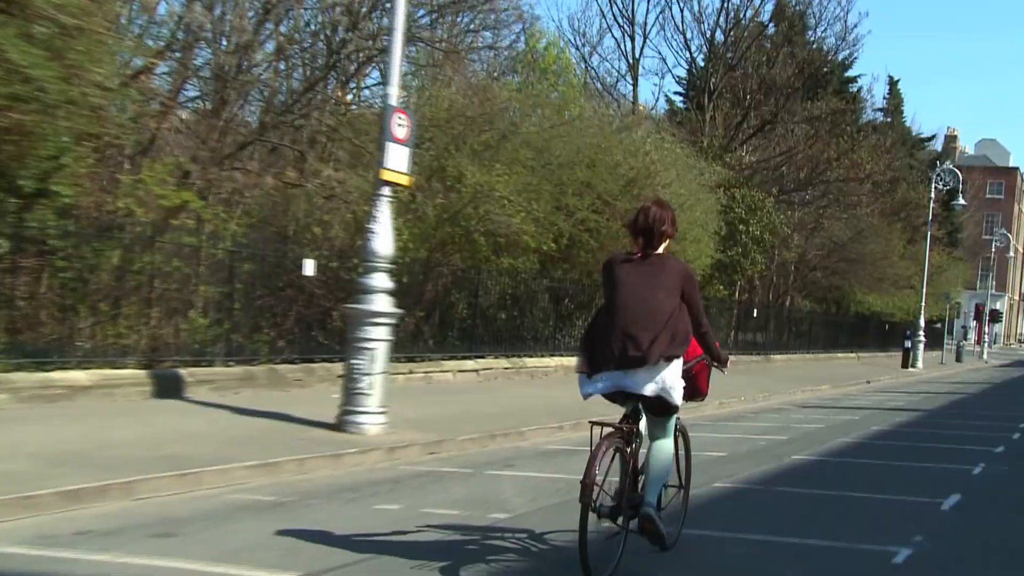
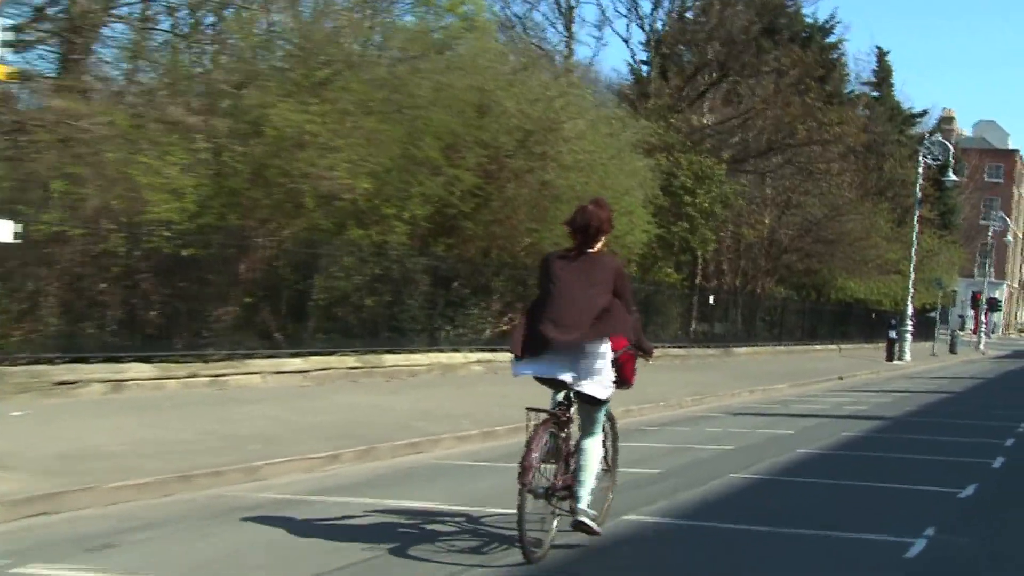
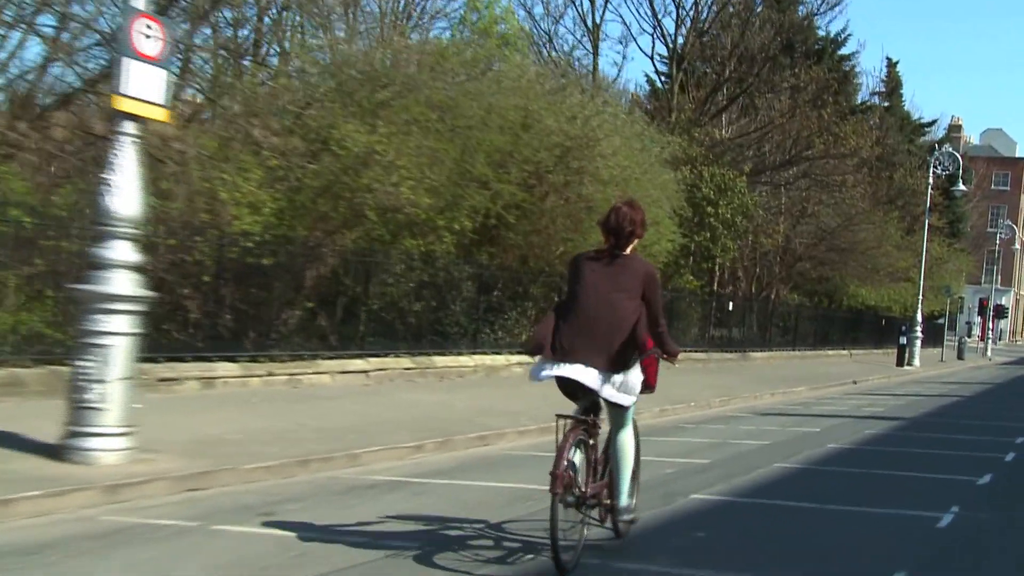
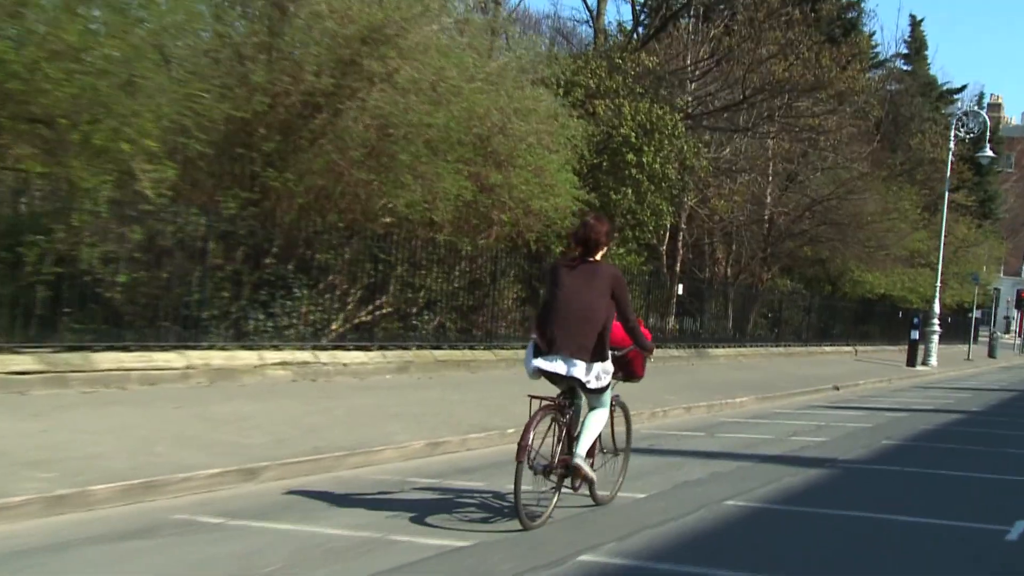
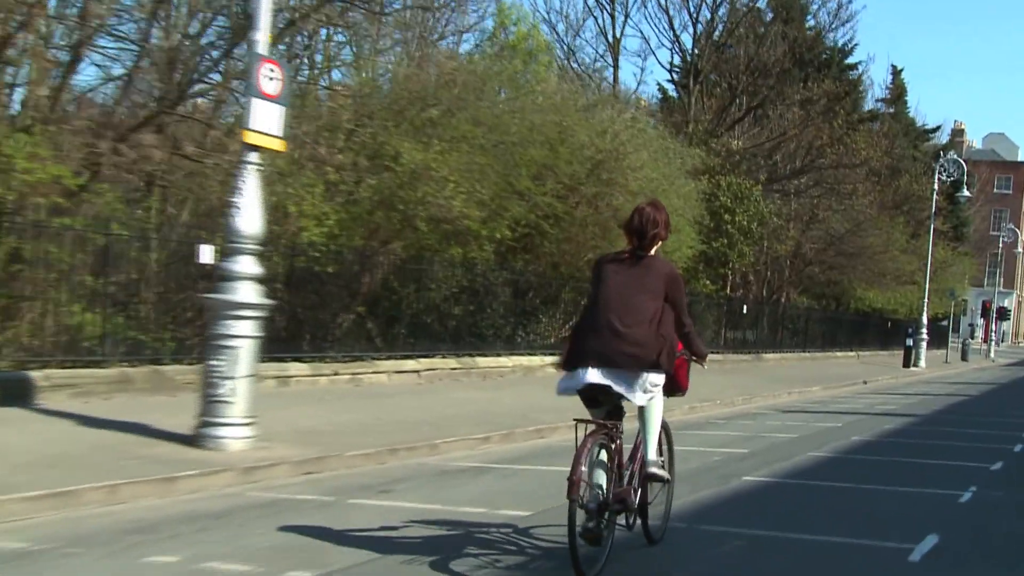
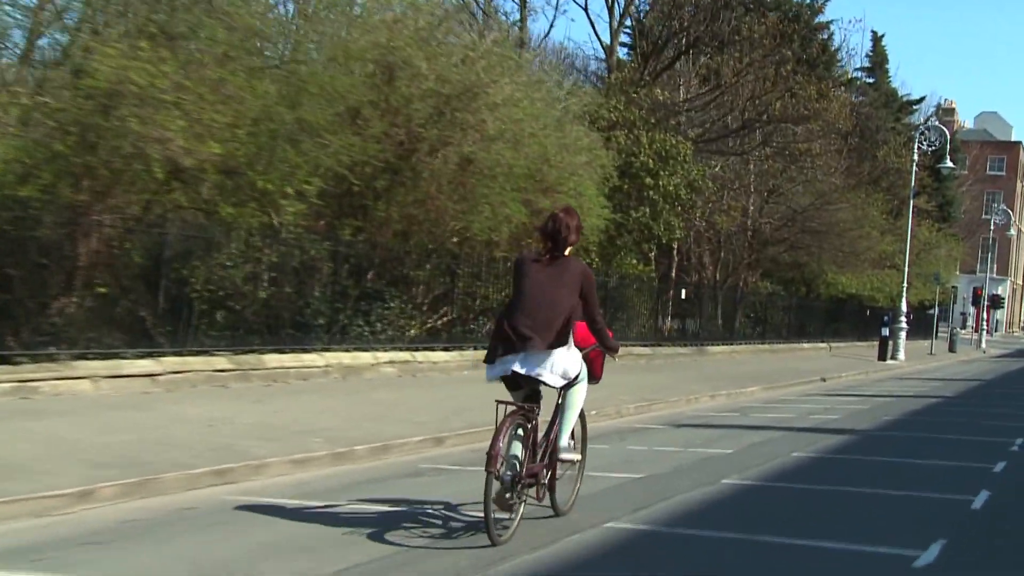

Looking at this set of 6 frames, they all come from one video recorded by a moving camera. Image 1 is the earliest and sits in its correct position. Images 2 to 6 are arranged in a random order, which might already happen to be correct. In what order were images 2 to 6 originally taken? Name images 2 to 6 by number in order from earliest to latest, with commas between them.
5, 3, 2, 6, 4
